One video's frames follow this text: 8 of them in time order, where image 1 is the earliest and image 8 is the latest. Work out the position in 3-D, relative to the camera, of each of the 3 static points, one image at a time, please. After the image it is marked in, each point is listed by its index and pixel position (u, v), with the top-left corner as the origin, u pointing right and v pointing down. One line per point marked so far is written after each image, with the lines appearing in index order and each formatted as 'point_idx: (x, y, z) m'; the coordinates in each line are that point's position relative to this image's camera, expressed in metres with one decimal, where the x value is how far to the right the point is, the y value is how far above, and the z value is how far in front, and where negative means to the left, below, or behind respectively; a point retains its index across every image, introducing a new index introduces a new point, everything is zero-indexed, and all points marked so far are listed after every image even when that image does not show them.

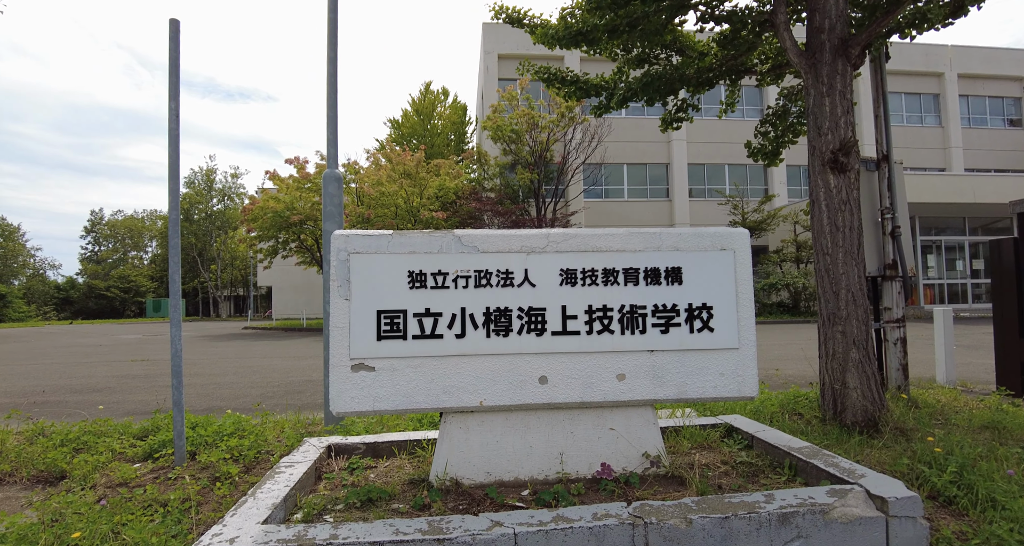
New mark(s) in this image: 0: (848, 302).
0: (+2.4, -0.2, +3.7) m
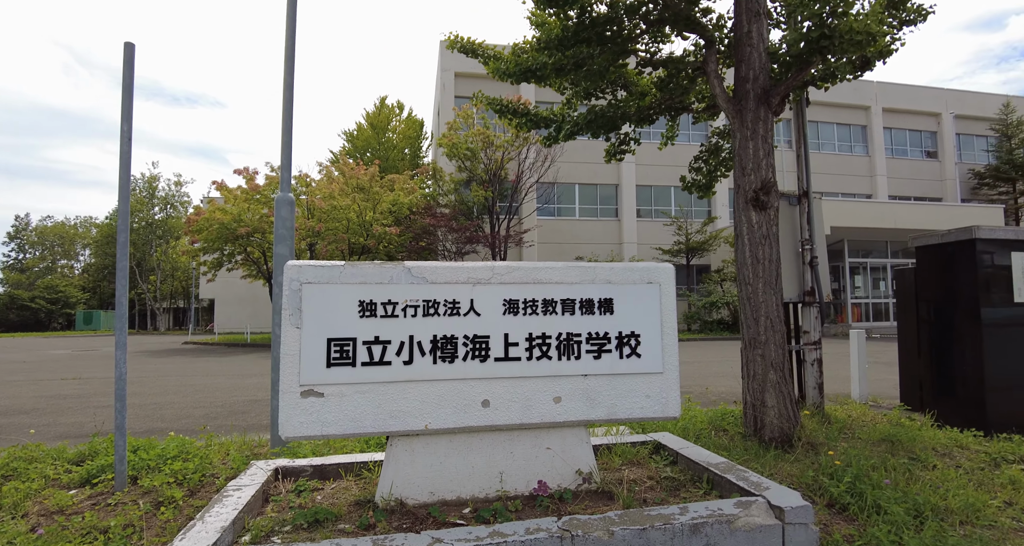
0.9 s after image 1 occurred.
0: (+2.0, -0.4, +4.1) m
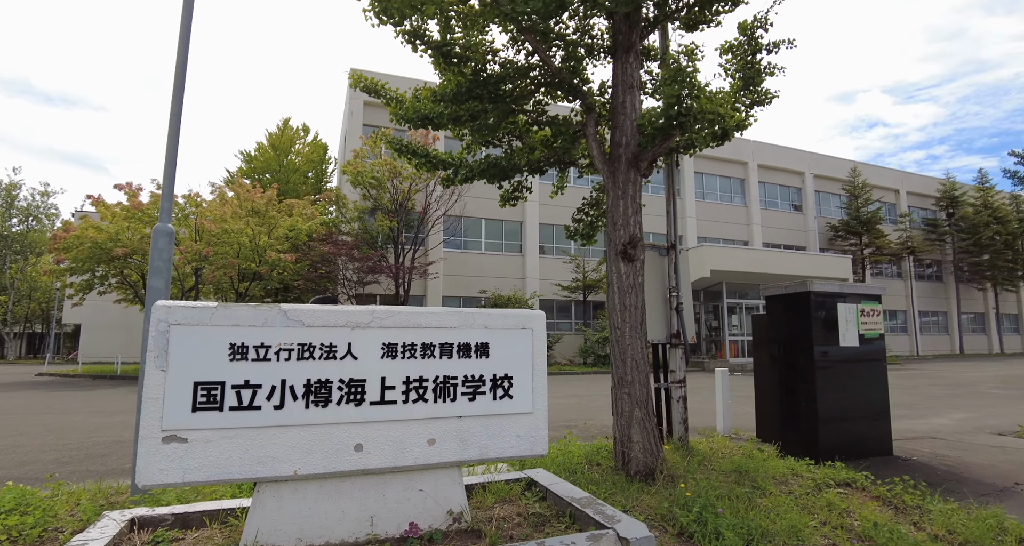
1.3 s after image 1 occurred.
0: (+1.0, -0.8, +4.5) m
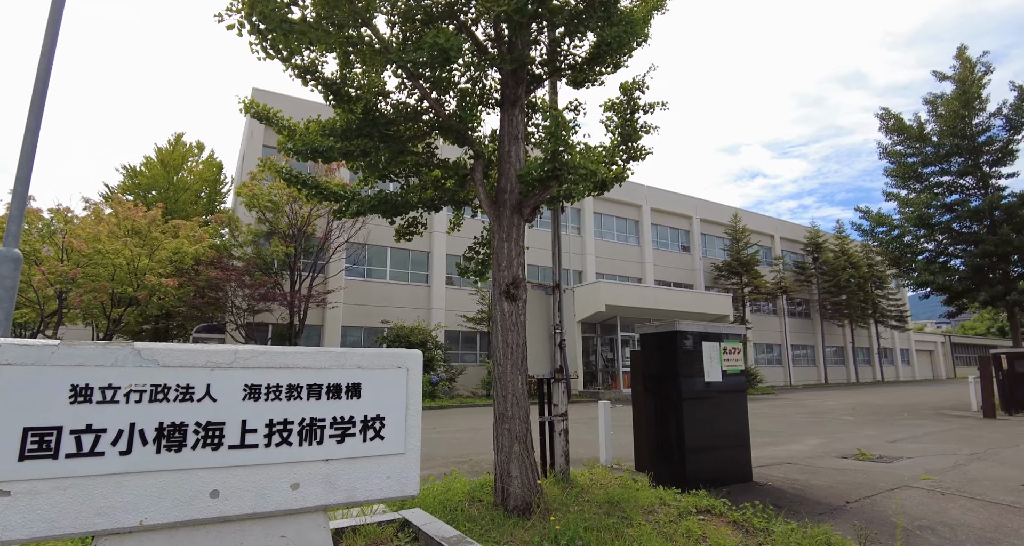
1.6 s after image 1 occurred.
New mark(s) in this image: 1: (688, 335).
0: (0.0, -1.2, +4.6) m
1: (+2.0, -0.7, +5.9) m
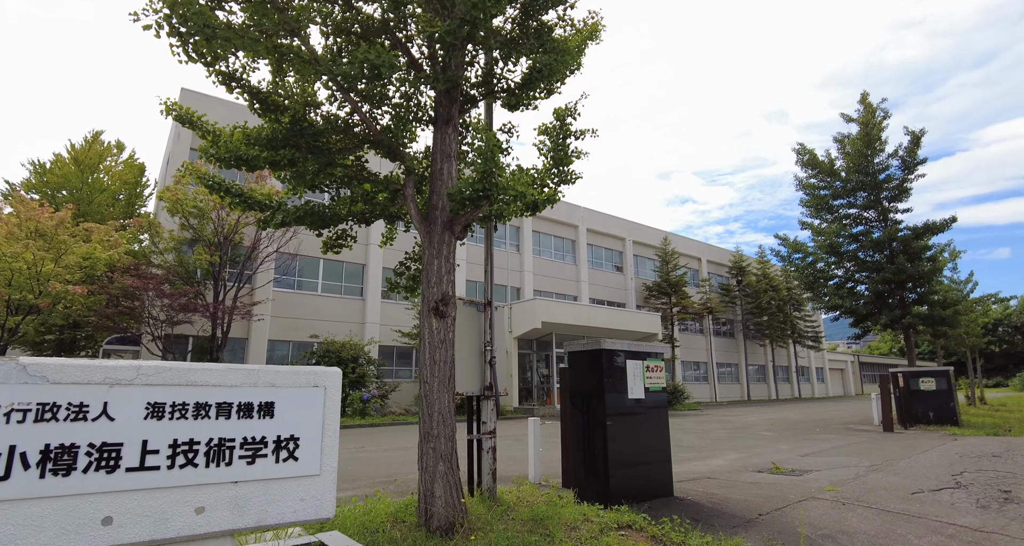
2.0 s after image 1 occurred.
0: (-0.6, -1.3, +4.6) m
1: (+1.2, -0.9, +6.1) m
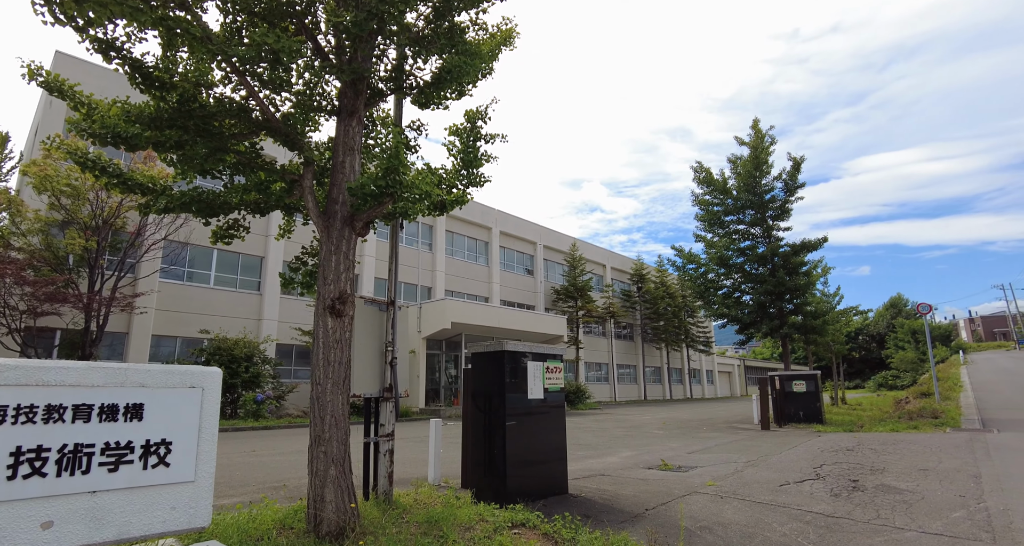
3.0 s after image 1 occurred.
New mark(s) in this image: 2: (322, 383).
0: (-1.5, -1.3, +4.4) m
1: (0.0, -1.0, +6.2) m
2: (-1.6, -0.9, +4.5) m
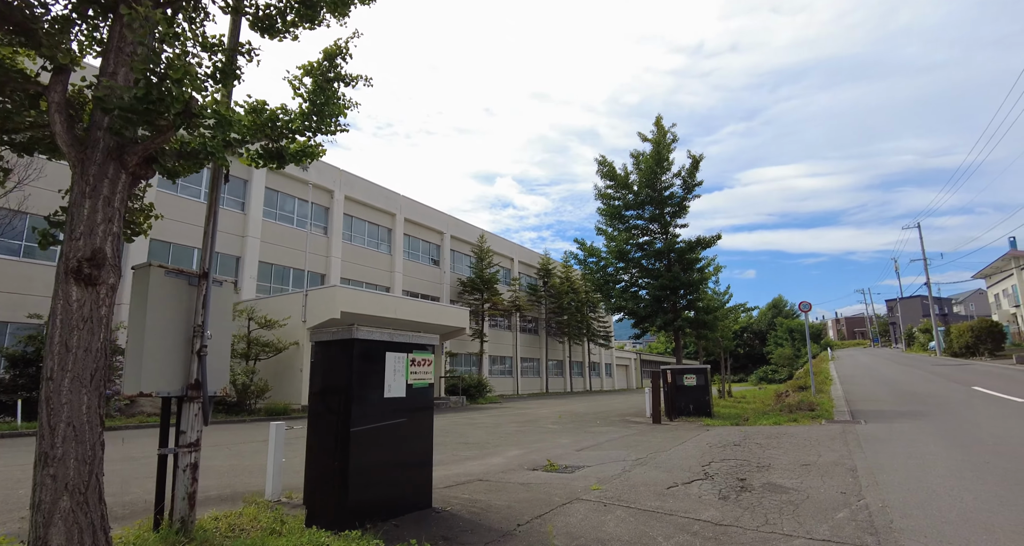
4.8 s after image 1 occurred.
0: (-2.6, -1.0, +3.1) m
1: (-1.4, -0.7, +5.1) m
2: (-2.7, -0.6, +3.1) m
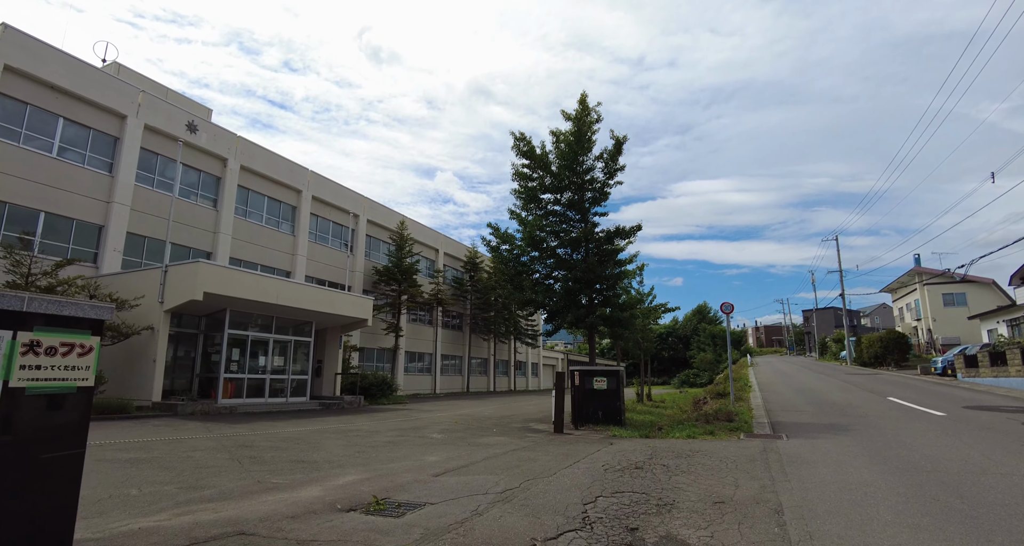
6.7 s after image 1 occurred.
0: (-3.9, -0.4, +0.5) m
1: (-2.9, -0.2, +2.7) m
2: (-4.0, 0.0, +0.5) m
